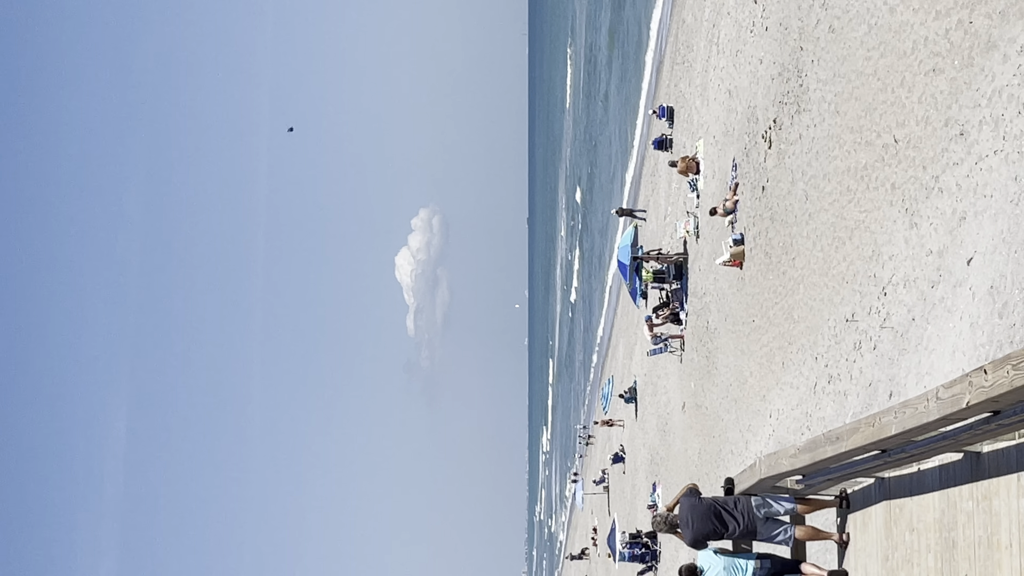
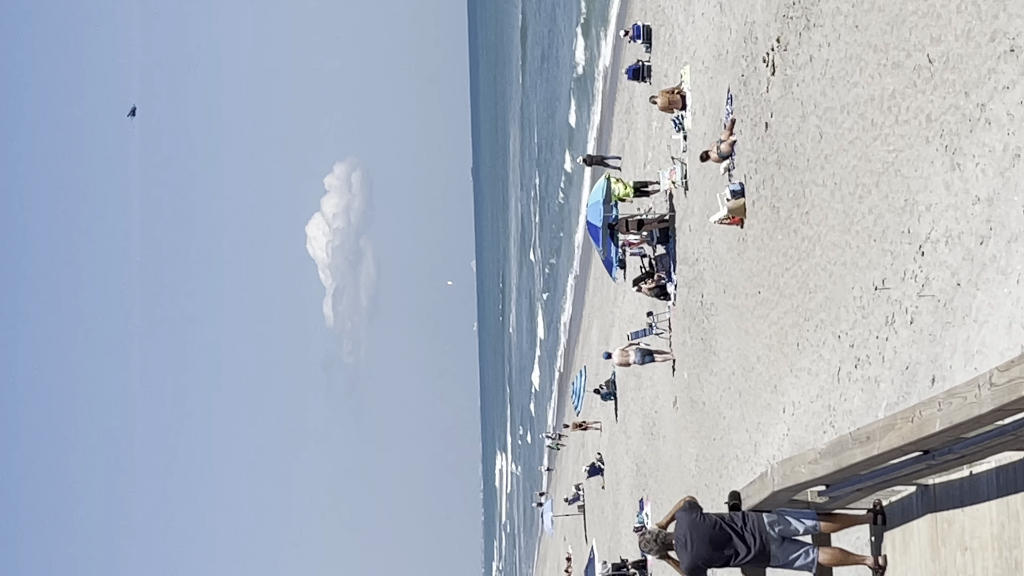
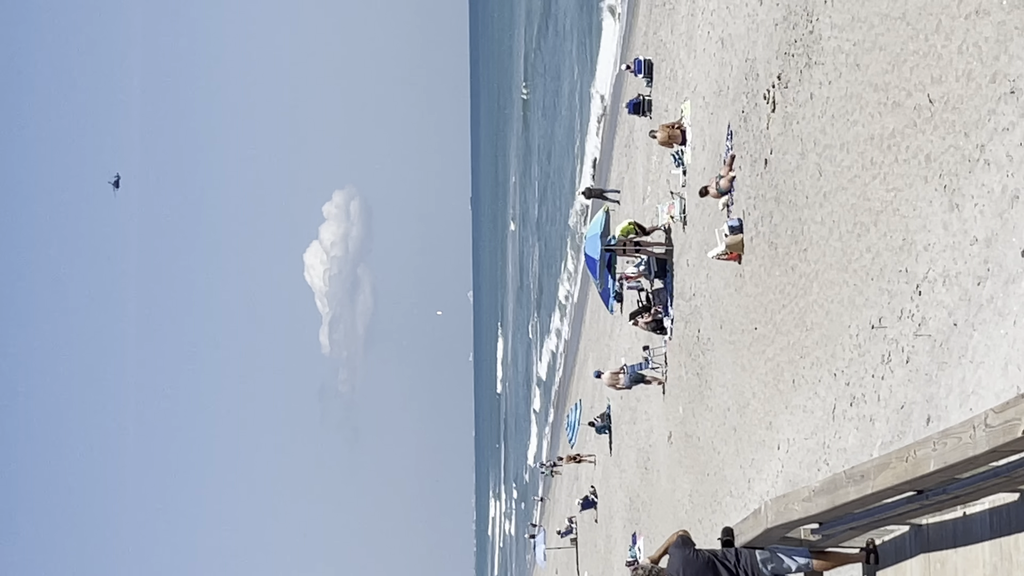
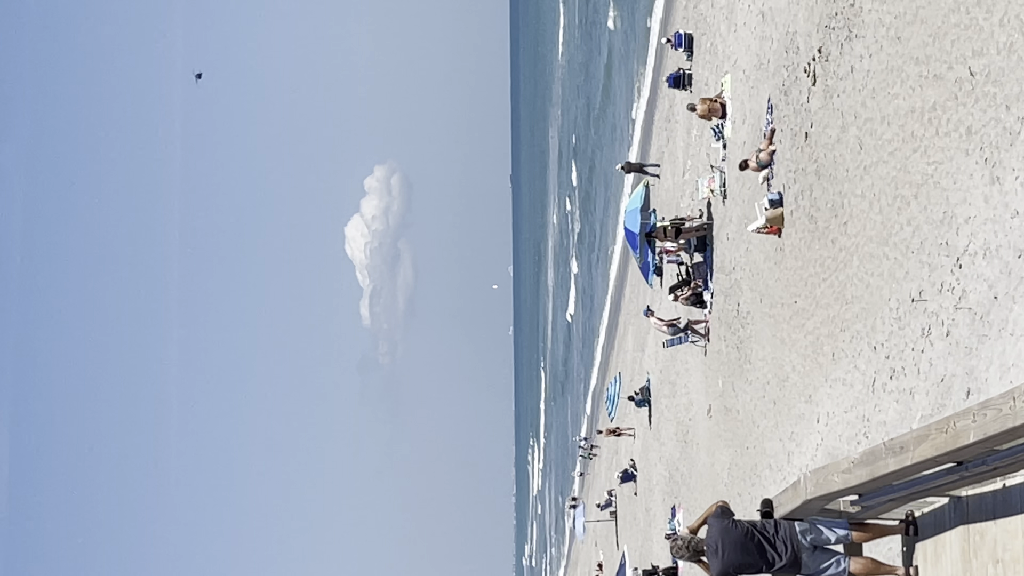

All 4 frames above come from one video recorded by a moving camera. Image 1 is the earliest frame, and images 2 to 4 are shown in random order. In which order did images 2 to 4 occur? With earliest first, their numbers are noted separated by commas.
4, 2, 3
